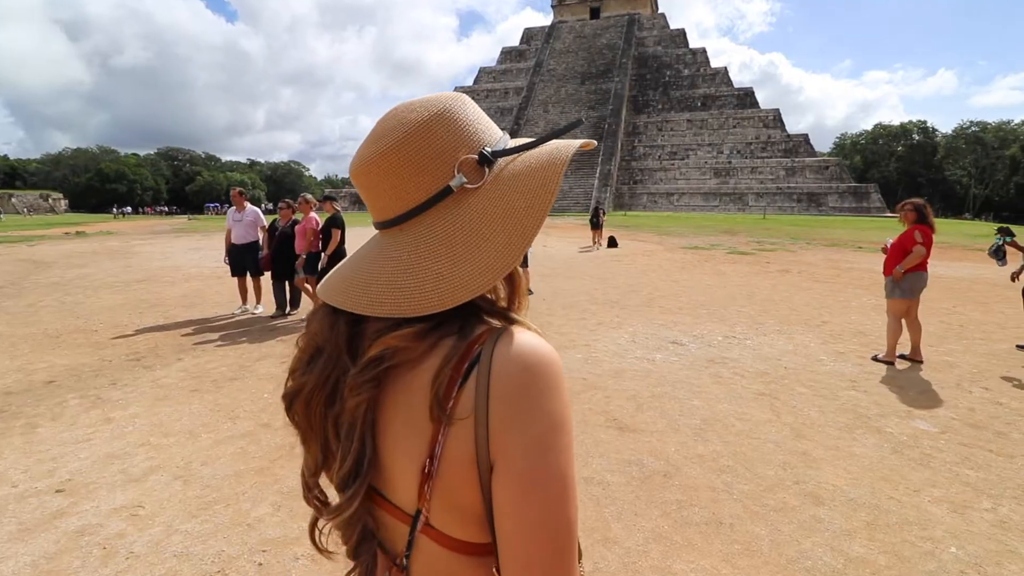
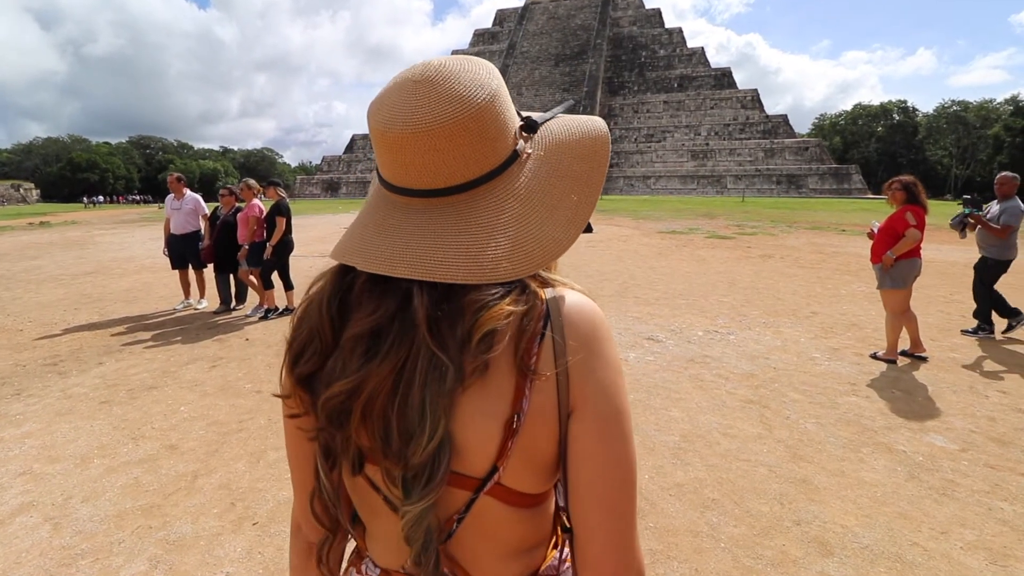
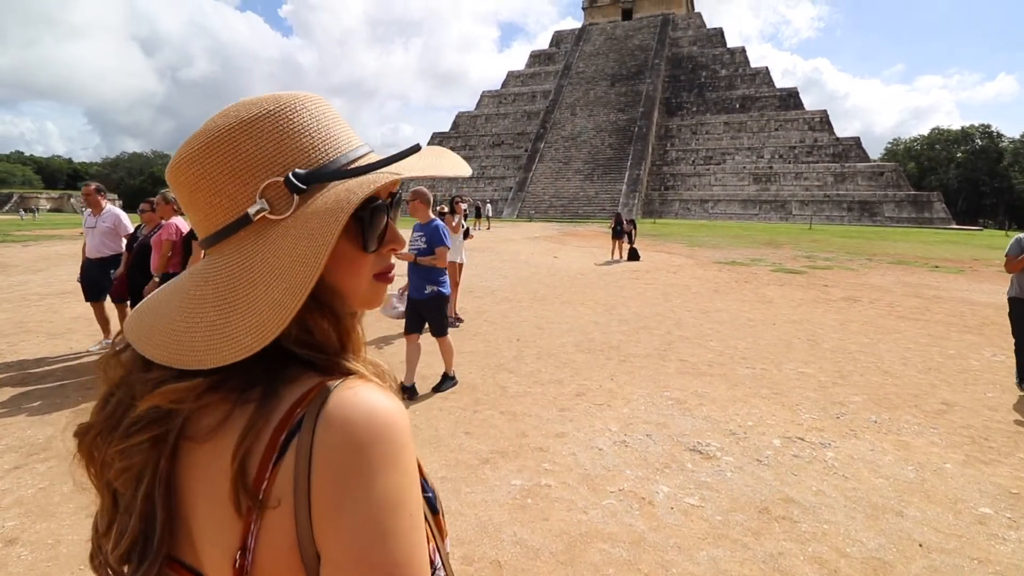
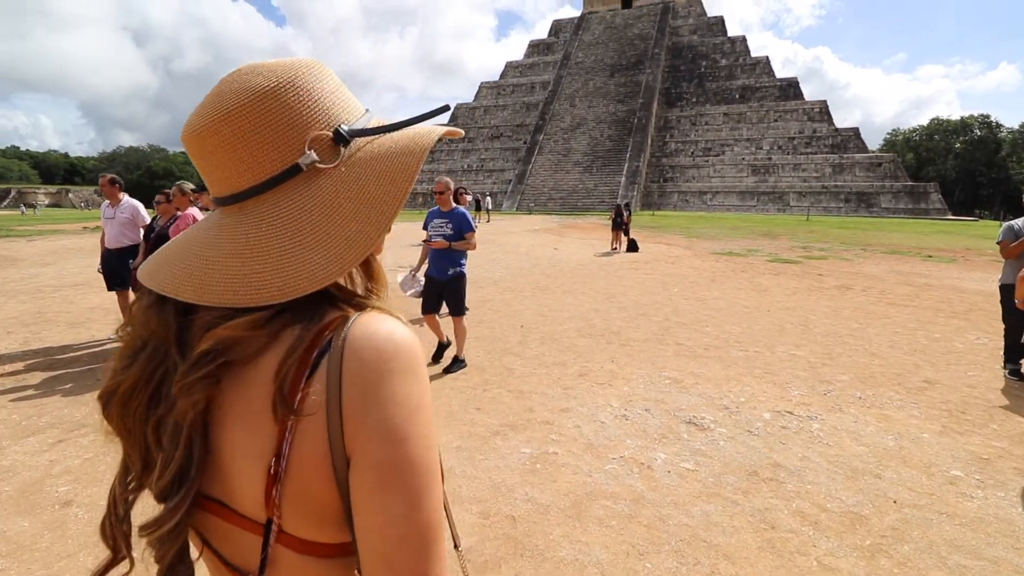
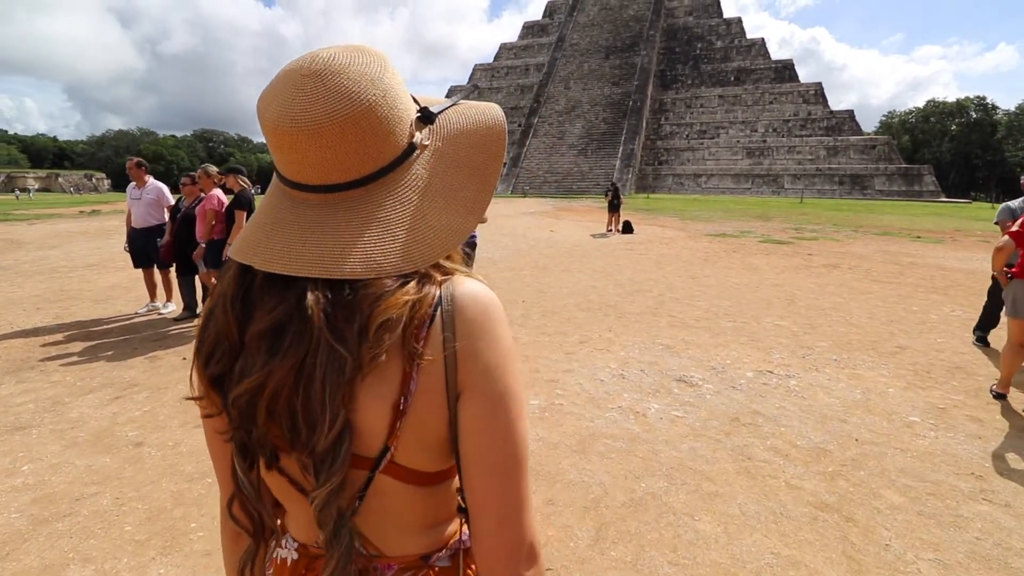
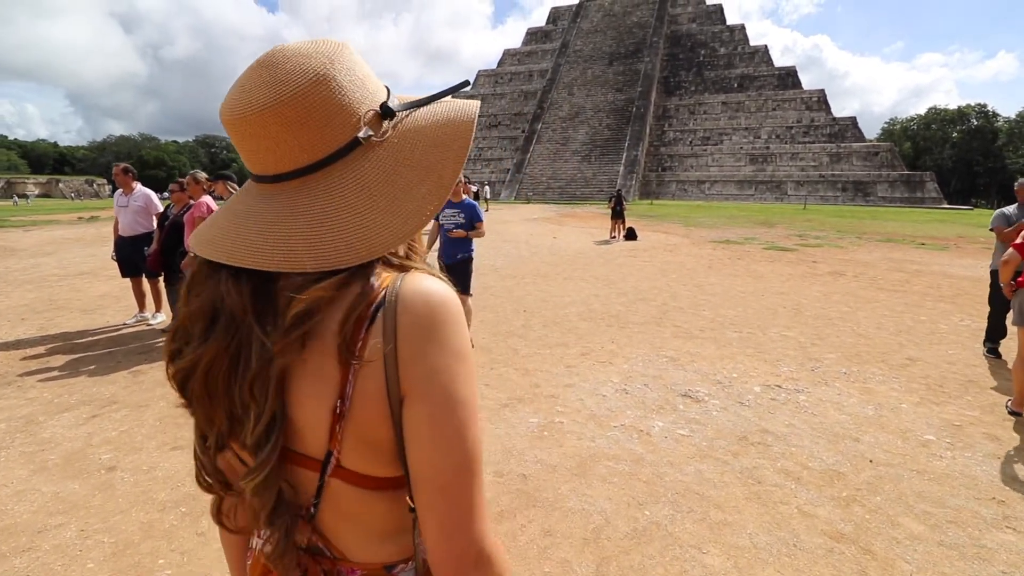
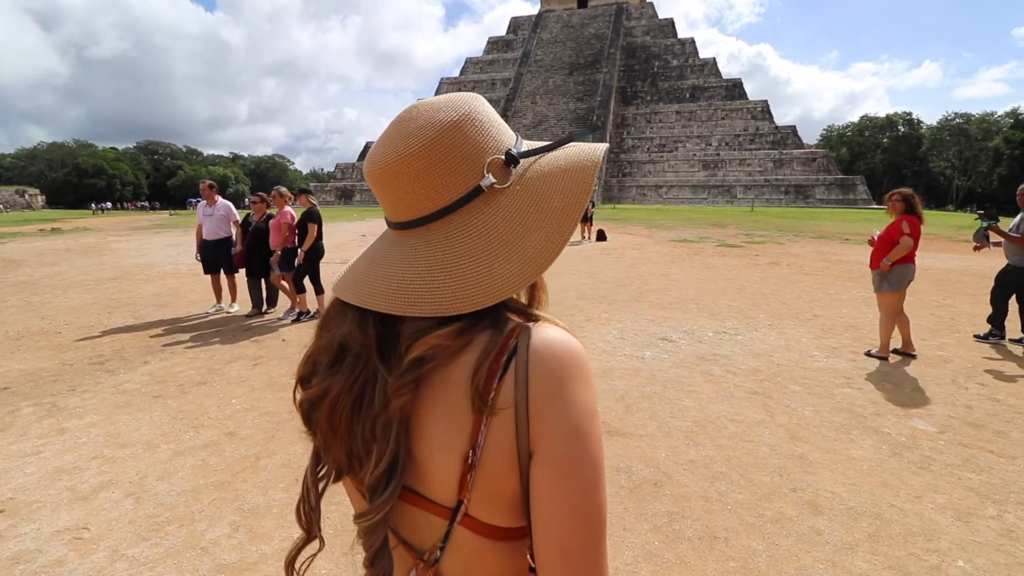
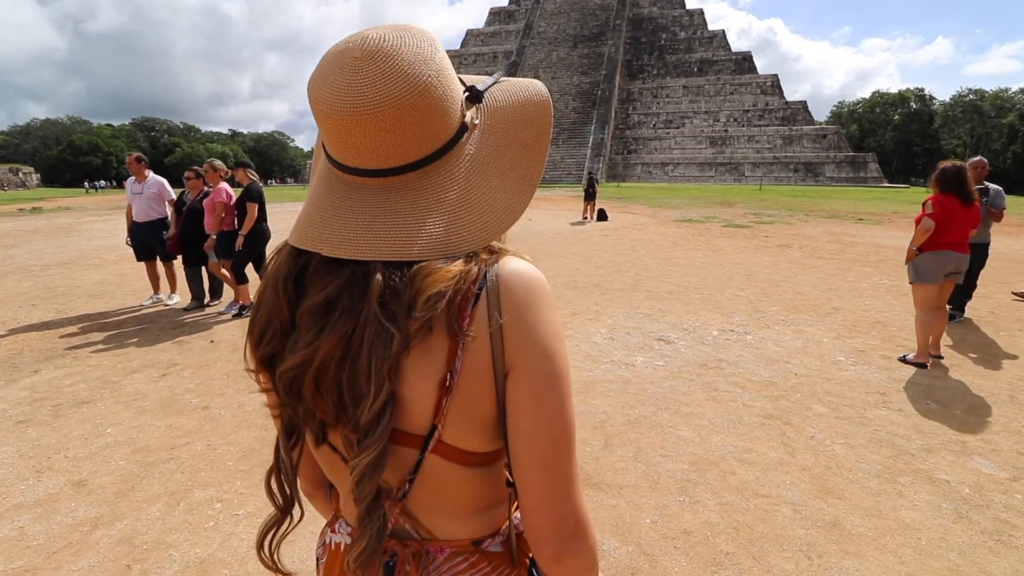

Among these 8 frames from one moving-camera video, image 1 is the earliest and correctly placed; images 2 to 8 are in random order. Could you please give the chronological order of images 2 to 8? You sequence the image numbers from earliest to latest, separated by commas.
7, 2, 8, 5, 6, 4, 3
